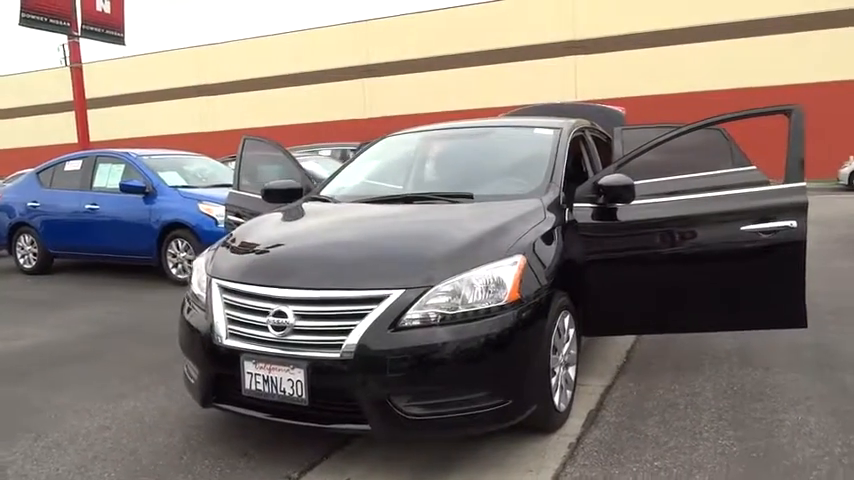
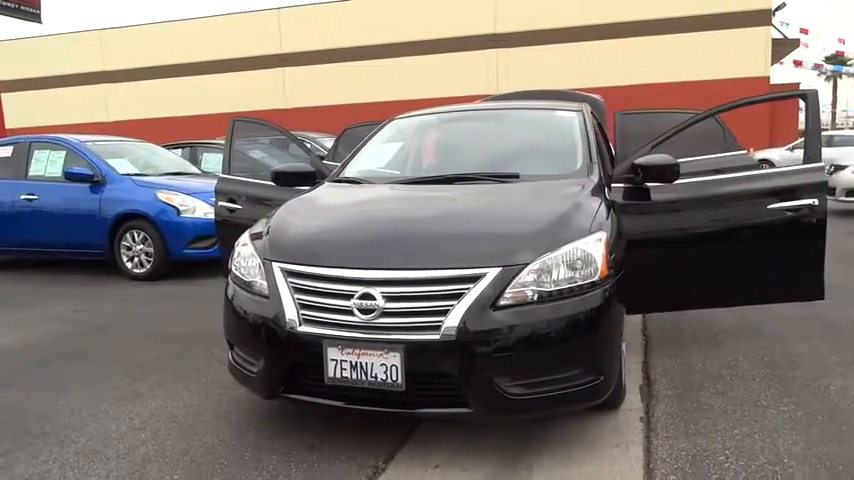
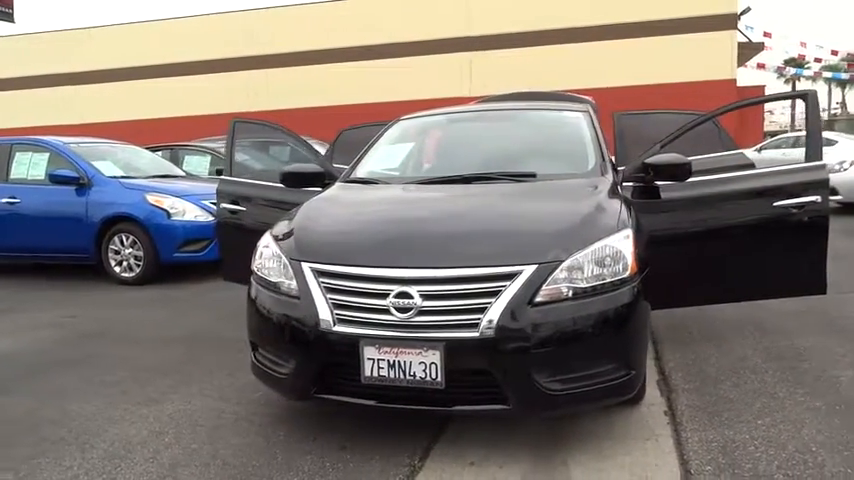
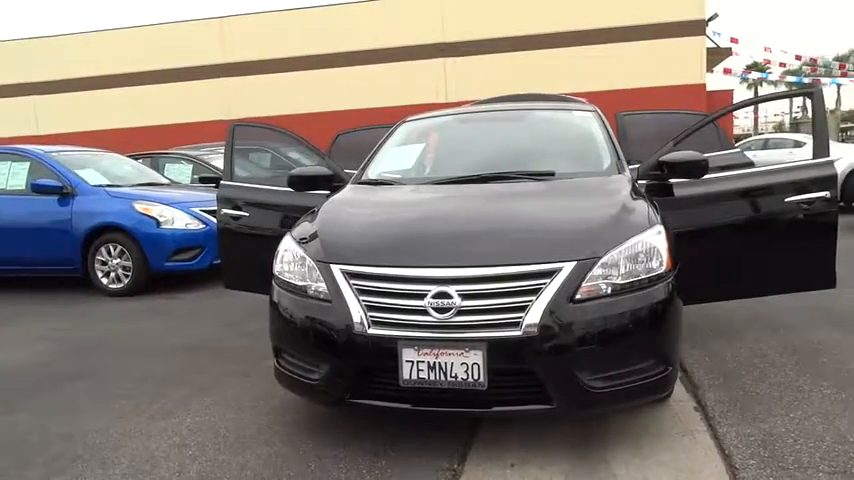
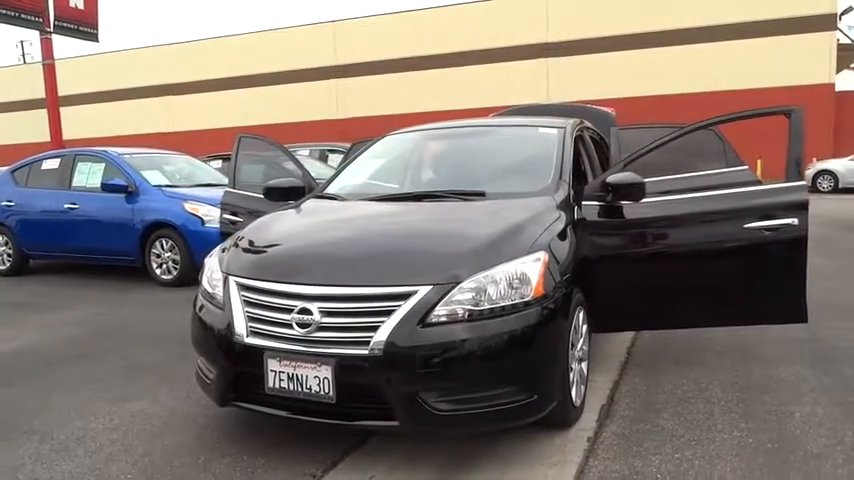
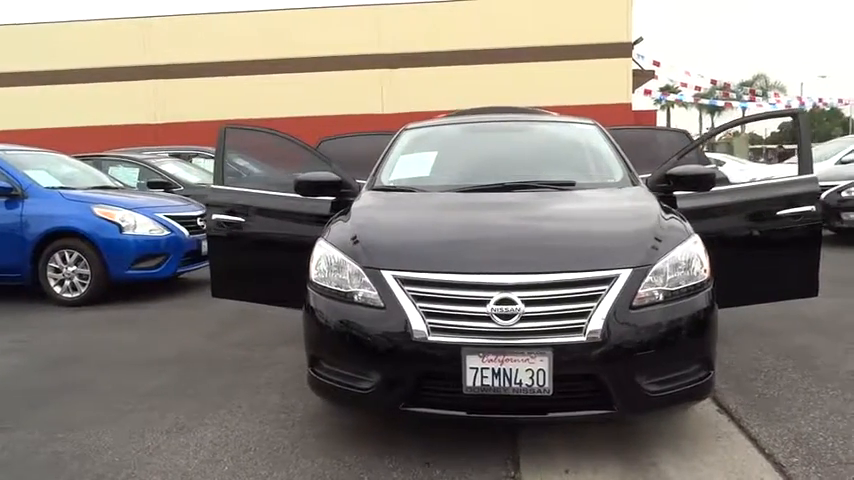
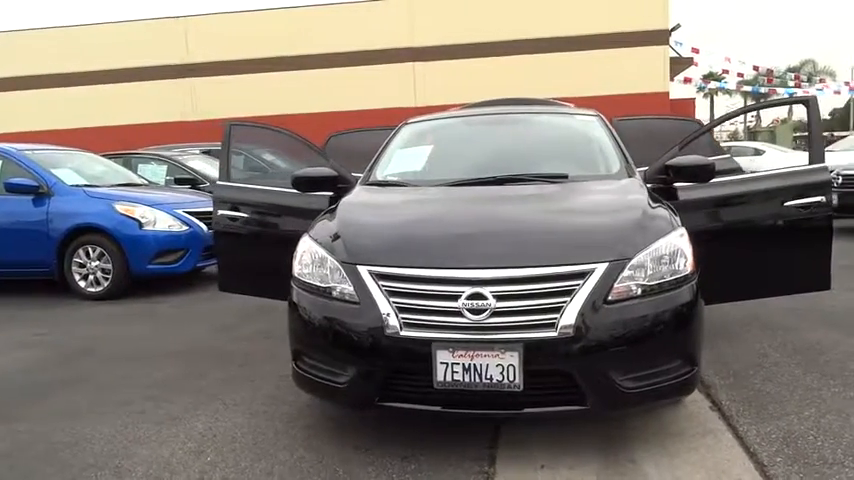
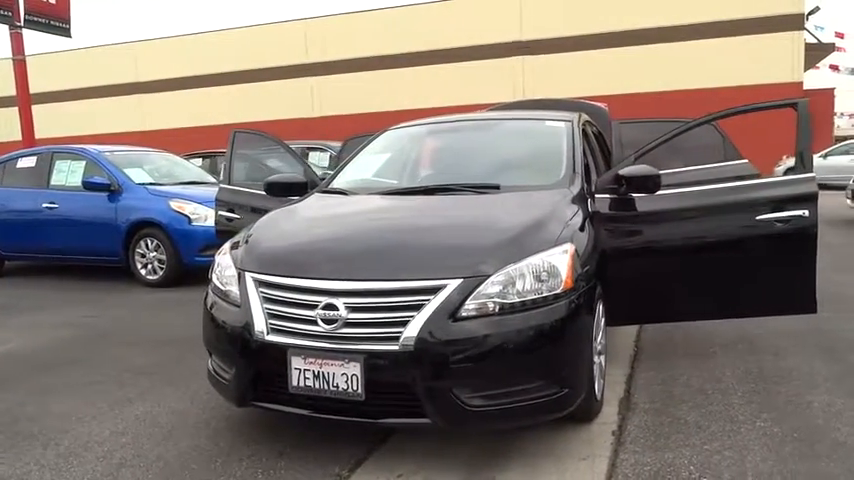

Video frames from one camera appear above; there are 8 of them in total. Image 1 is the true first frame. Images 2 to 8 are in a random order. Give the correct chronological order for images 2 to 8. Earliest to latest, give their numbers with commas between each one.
5, 8, 2, 3, 4, 7, 6
